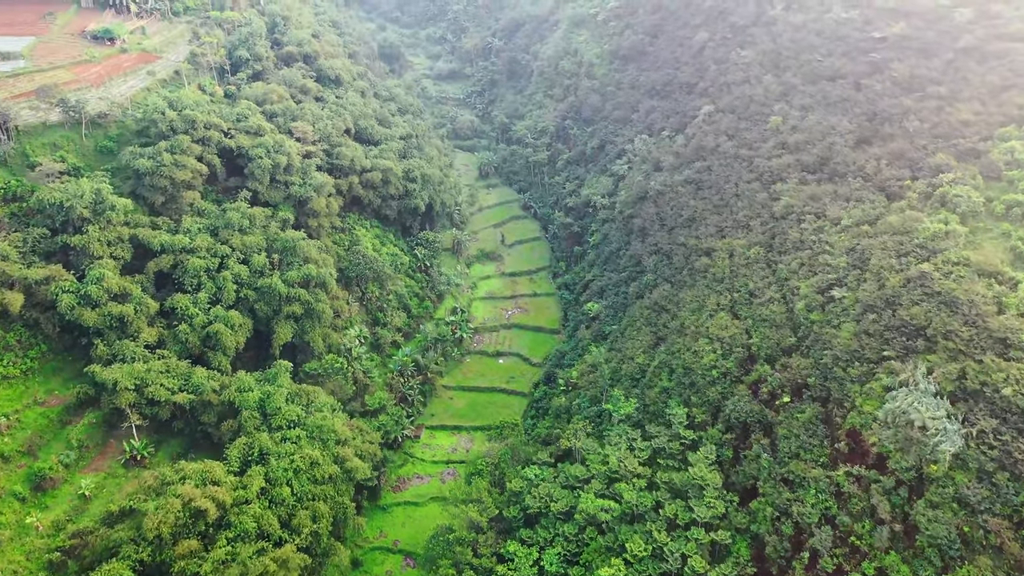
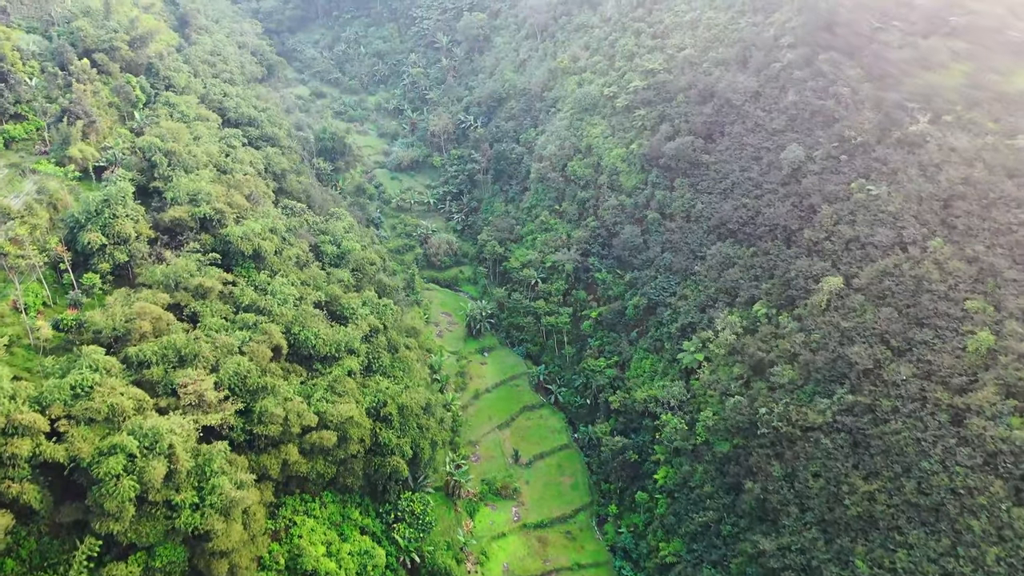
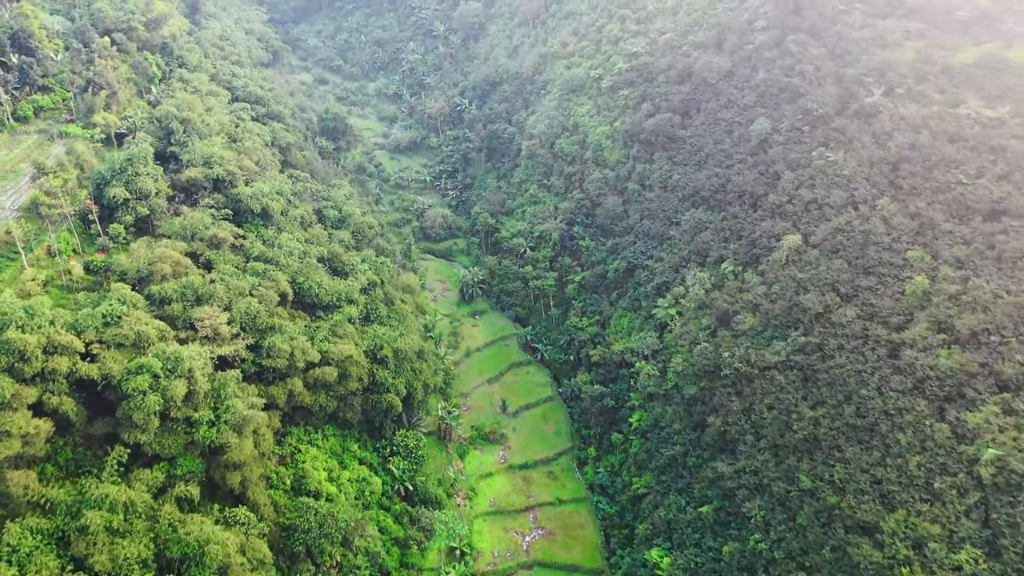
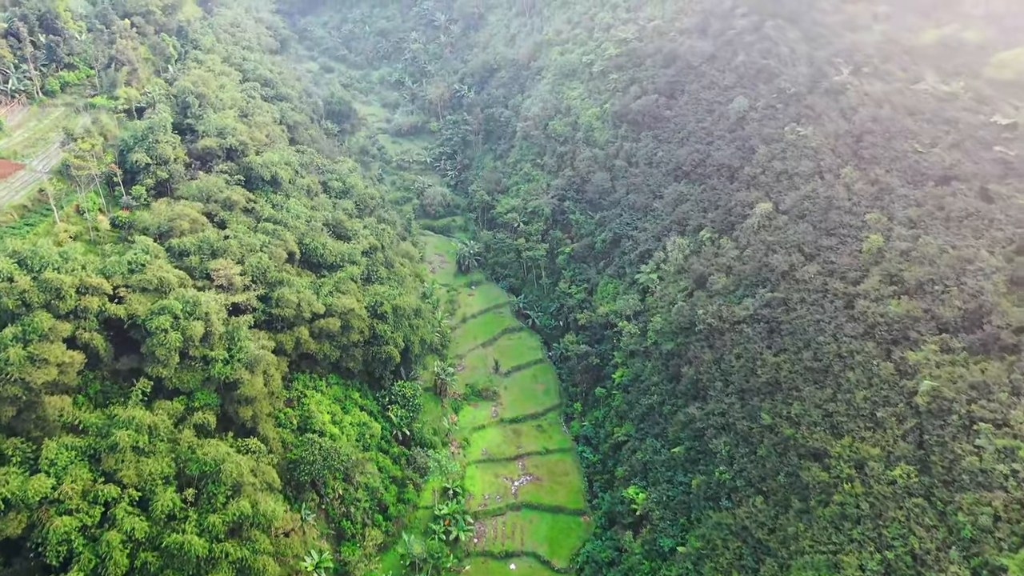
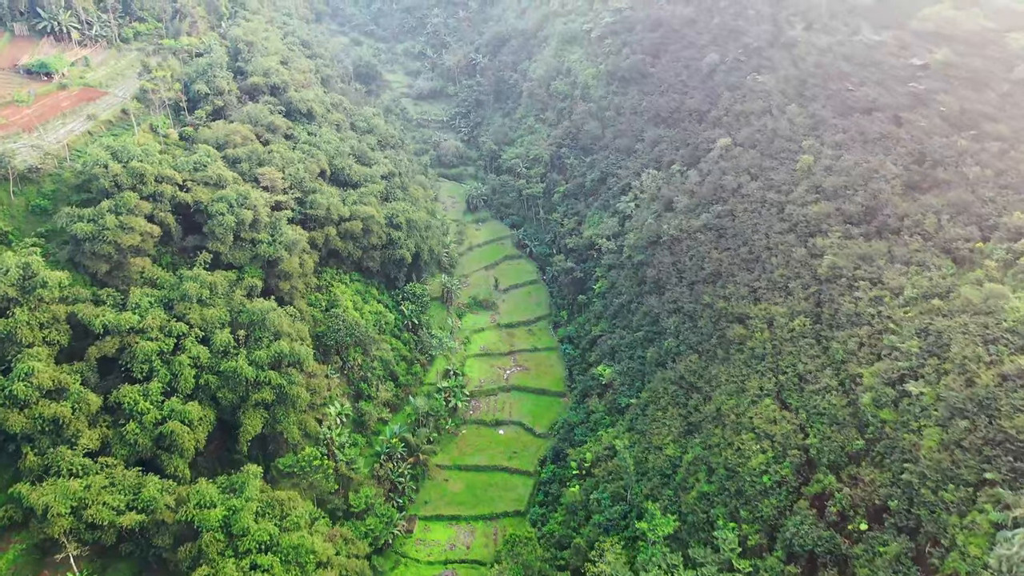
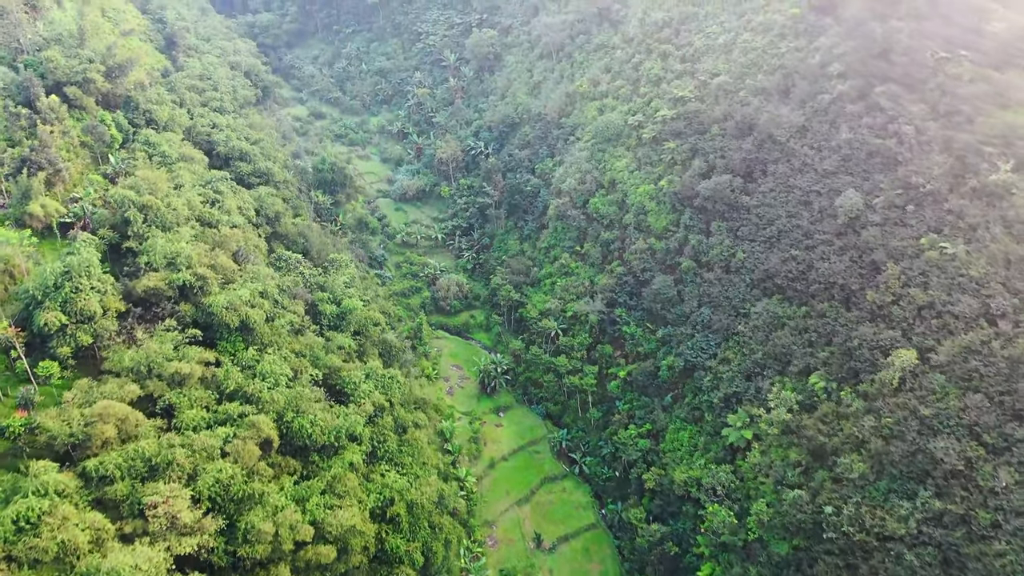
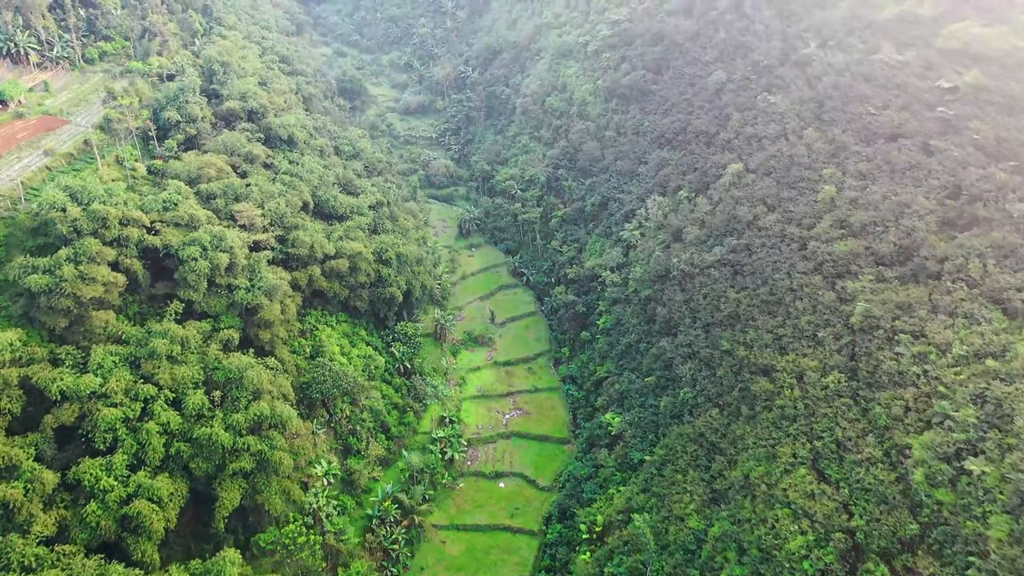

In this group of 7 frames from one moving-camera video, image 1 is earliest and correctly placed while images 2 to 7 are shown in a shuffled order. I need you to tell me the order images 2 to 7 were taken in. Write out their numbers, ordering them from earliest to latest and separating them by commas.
5, 7, 4, 3, 2, 6
